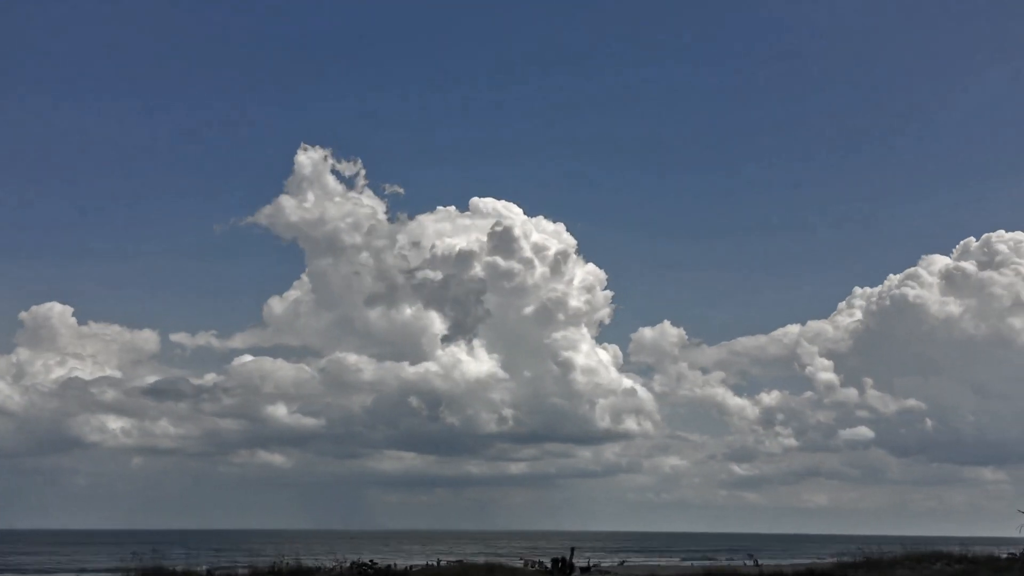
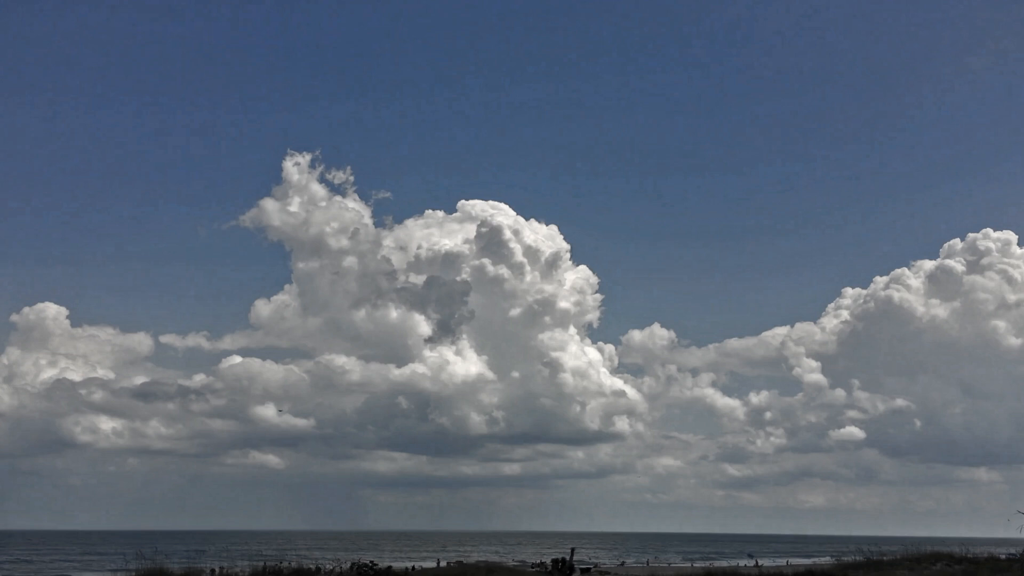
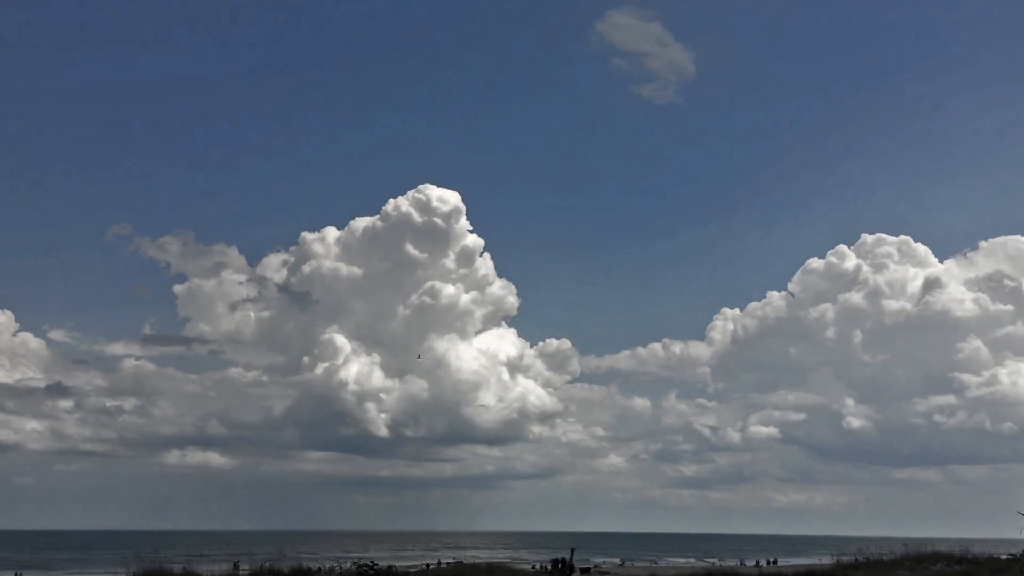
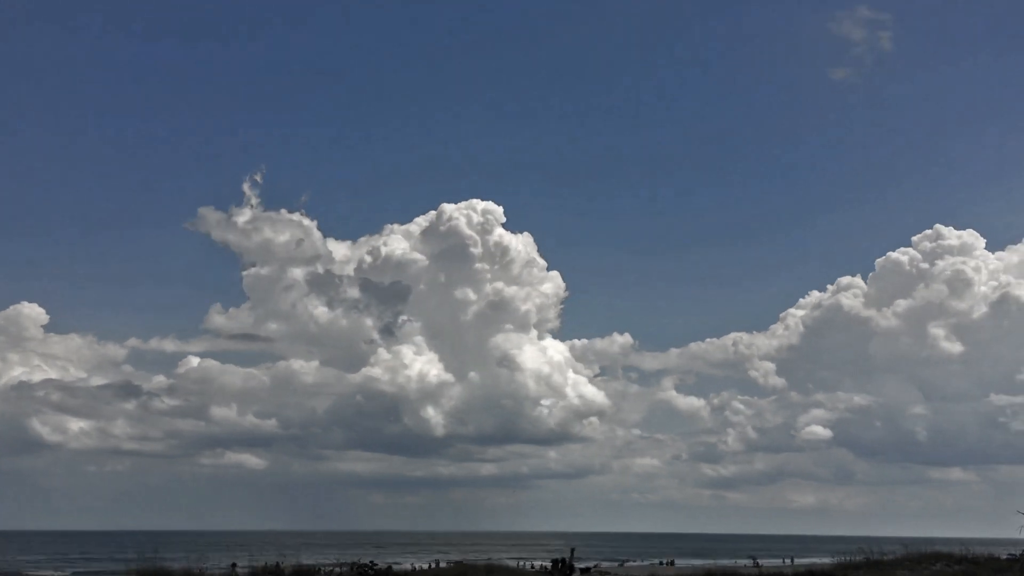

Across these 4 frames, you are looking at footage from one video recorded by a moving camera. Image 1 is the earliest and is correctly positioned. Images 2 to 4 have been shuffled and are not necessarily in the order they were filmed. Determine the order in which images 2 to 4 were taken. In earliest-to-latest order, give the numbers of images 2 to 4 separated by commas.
2, 4, 3
